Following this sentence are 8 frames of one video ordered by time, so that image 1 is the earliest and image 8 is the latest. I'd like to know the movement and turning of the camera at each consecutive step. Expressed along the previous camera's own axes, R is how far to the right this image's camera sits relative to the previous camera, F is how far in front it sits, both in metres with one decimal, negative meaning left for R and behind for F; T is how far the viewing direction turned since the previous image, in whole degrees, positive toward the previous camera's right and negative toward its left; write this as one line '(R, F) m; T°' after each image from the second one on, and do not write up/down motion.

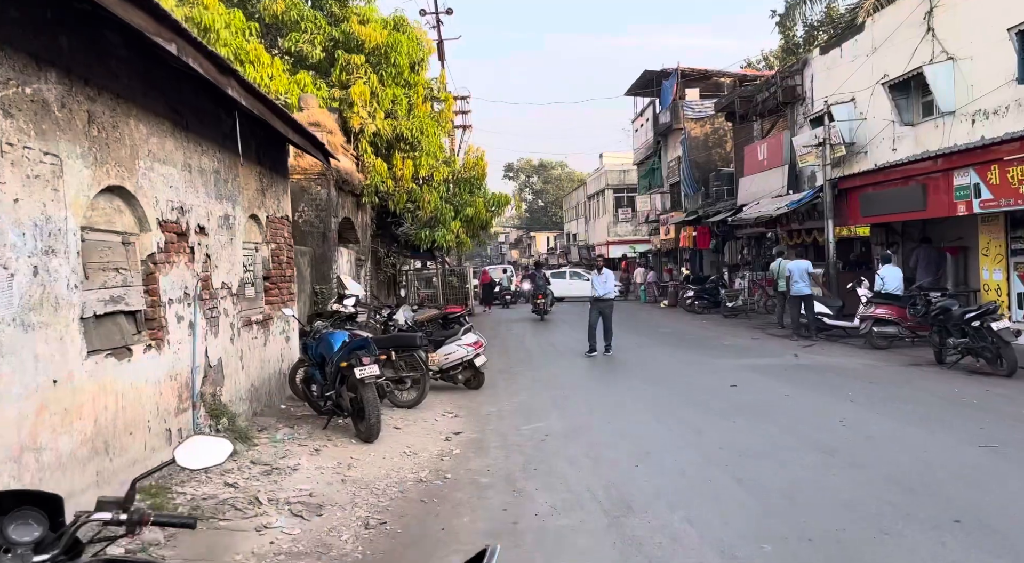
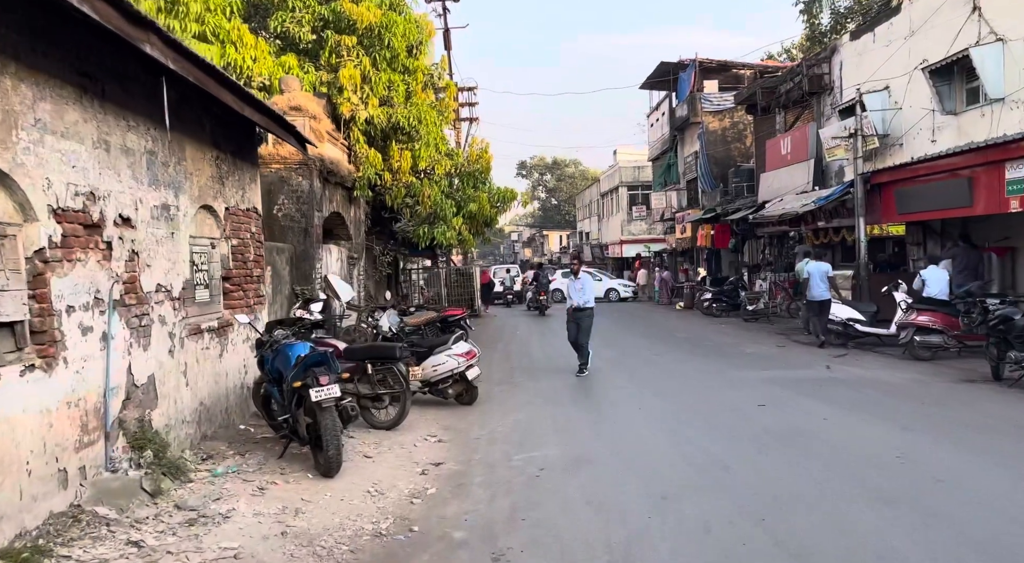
(+0.2, +1.0) m; -1°
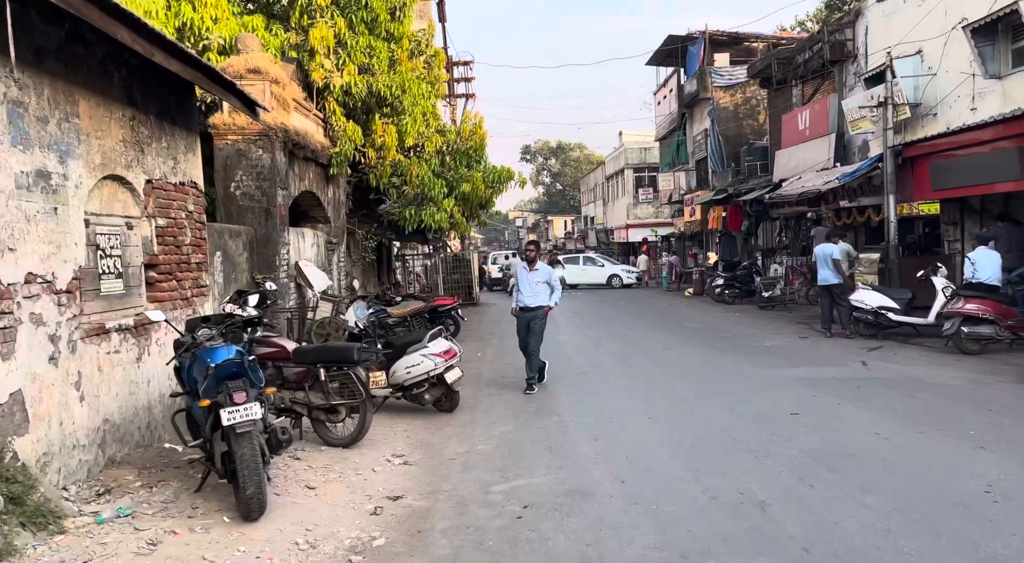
(+0.2, +1.2) m; 0°
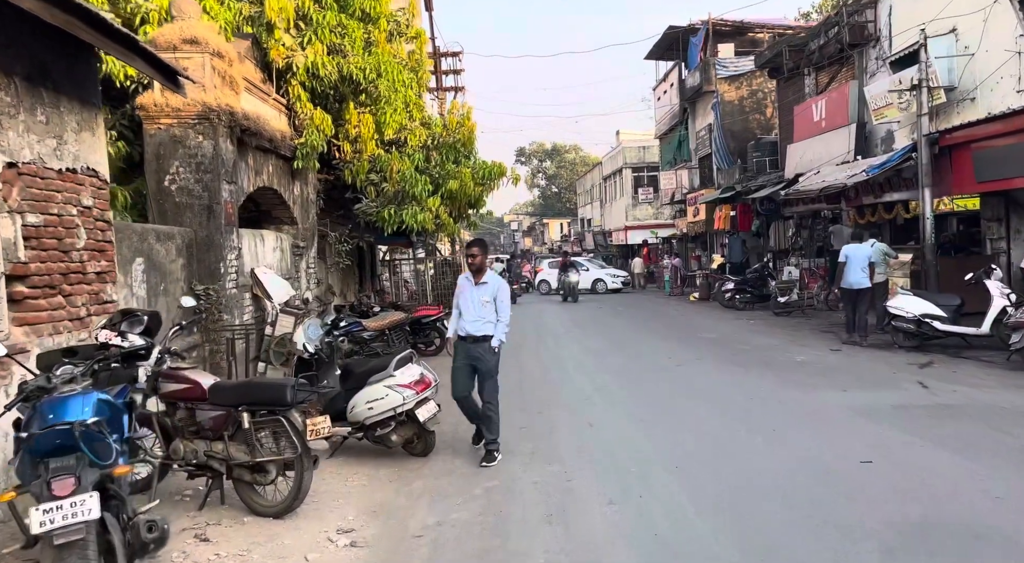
(+0.1, +1.4) m; 0°
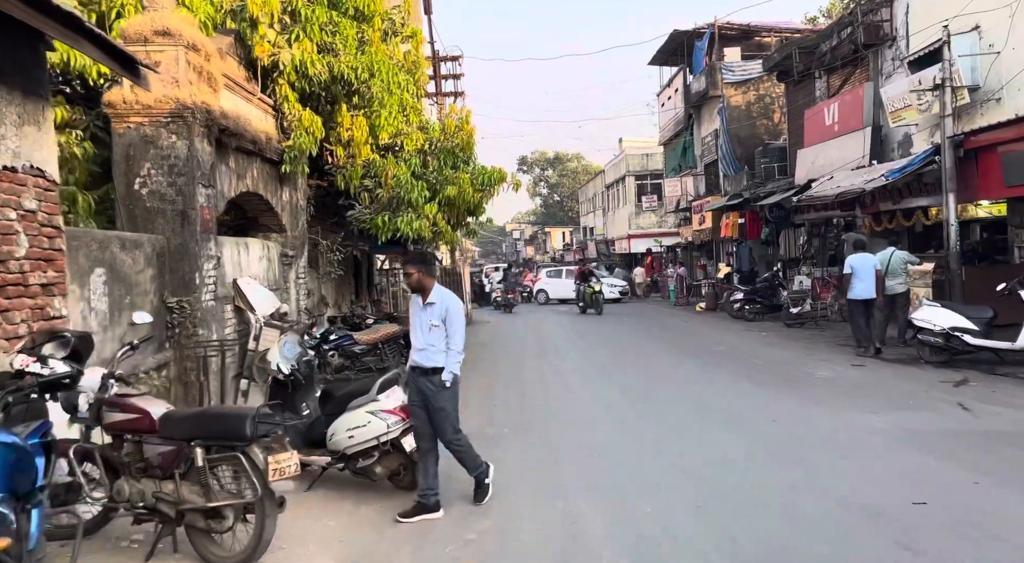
(0.0, +0.6) m; 0°
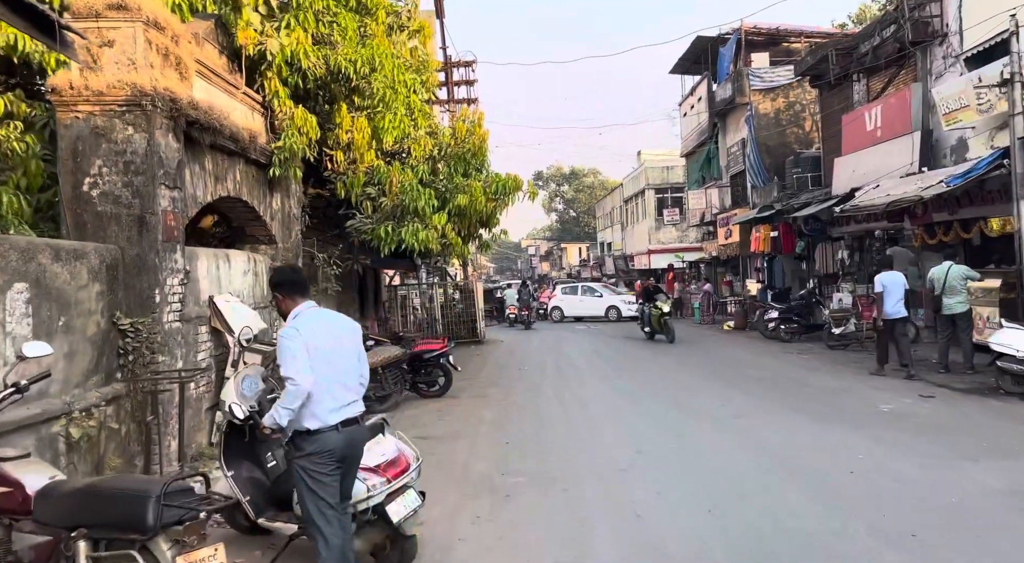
(0.0, +1.1) m; -1°
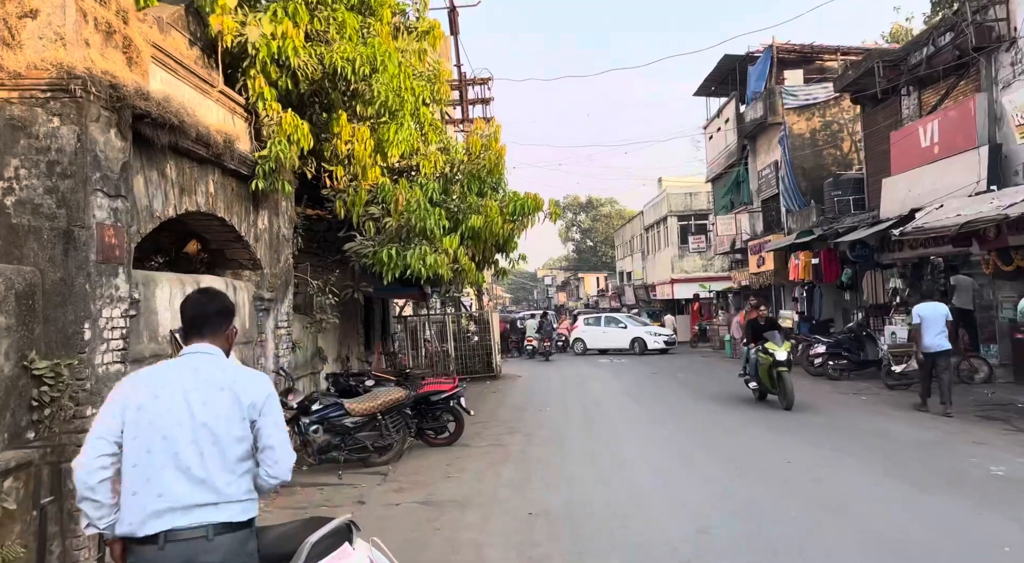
(-0.1, +1.3) m; -1°
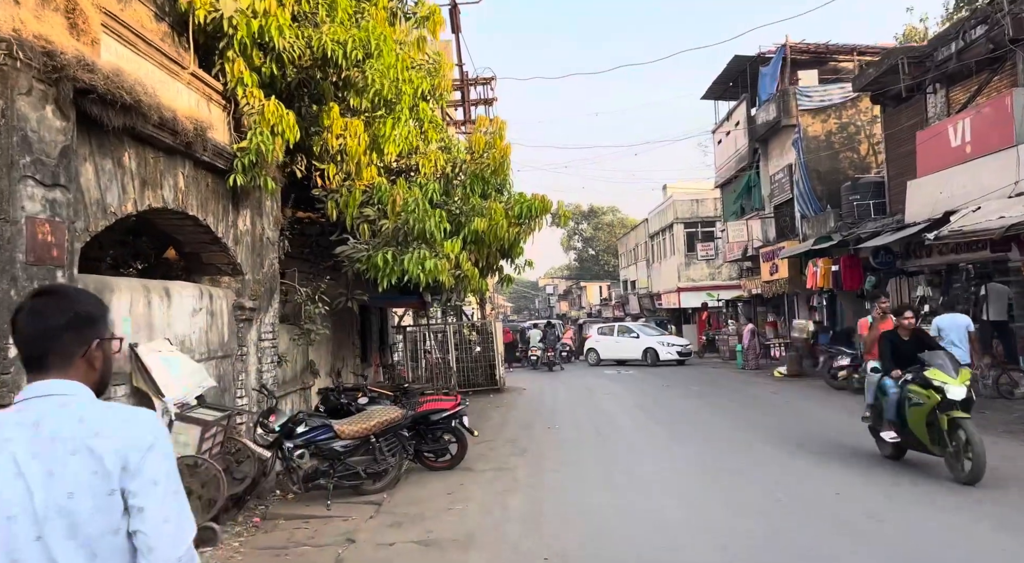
(-0.1, +0.8) m; 0°
